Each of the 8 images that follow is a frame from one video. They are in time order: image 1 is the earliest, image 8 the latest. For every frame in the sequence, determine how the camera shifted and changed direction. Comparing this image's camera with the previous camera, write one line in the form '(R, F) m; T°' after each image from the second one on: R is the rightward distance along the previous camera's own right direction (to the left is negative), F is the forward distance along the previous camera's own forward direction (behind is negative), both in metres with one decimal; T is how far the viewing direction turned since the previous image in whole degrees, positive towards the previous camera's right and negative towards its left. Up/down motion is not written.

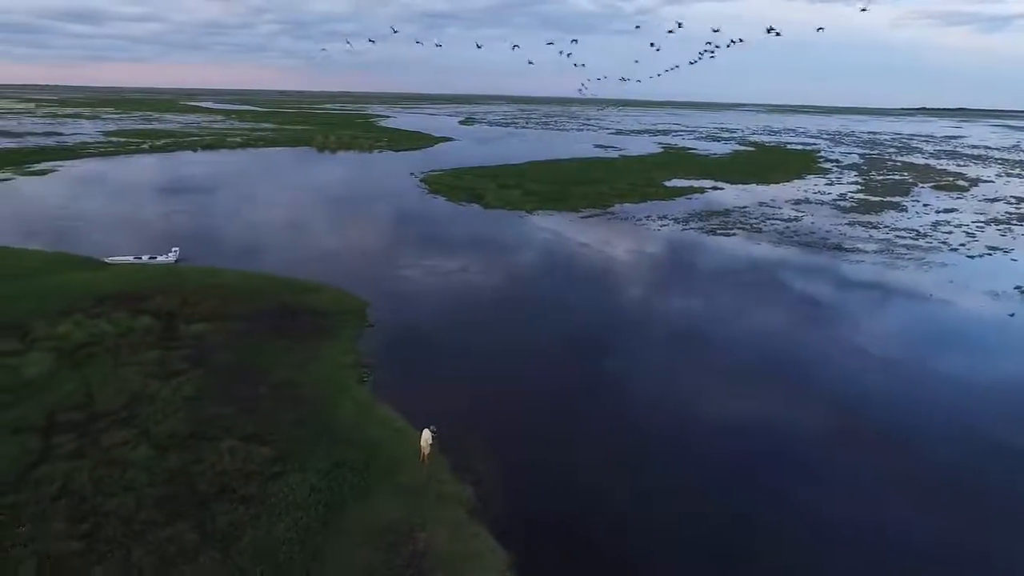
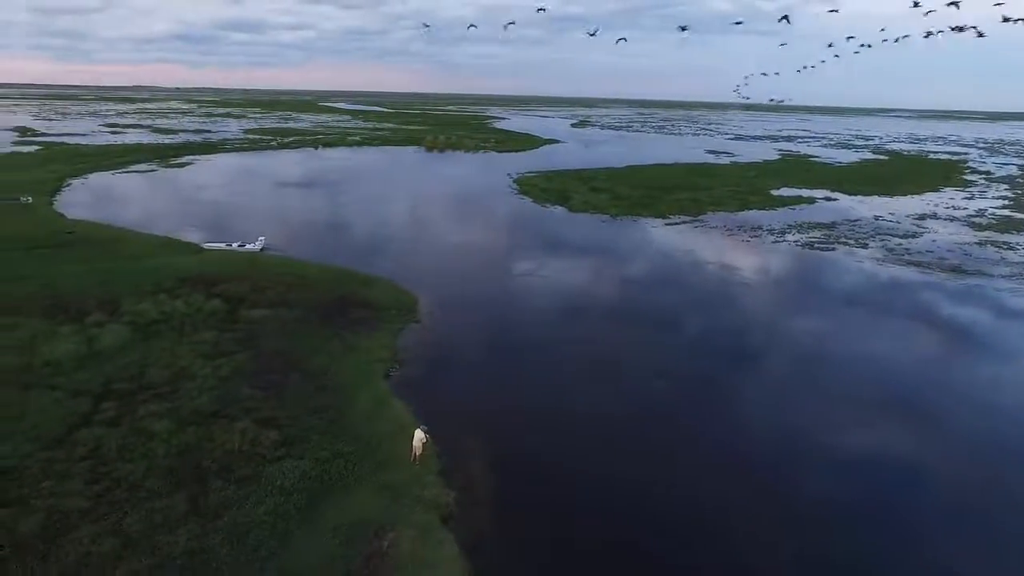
(+2.2, +0.6) m; -10°
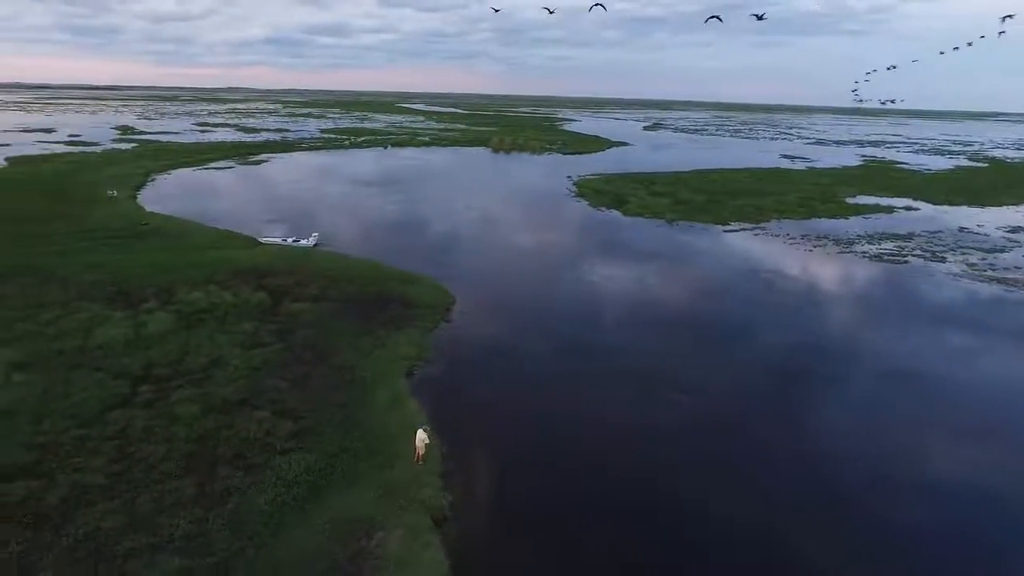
(+1.2, +0.3) m; -6°
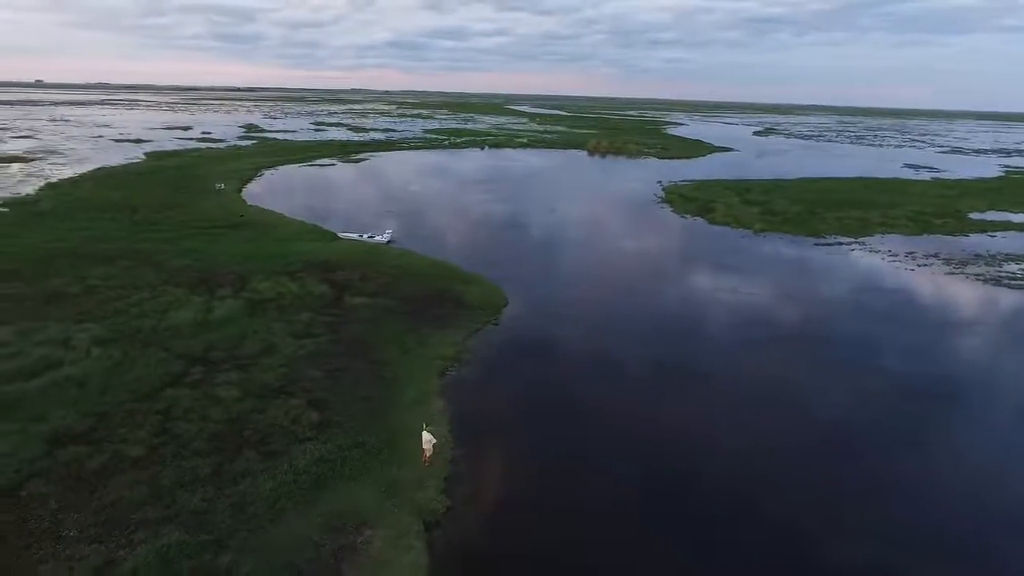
(+1.7, +0.4) m; -9°
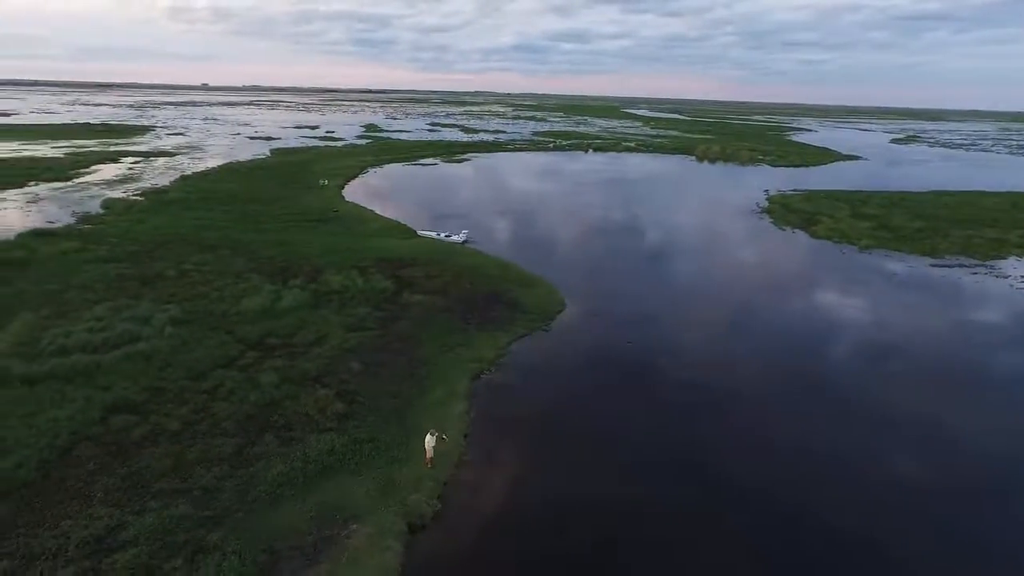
(+1.9, +0.5) m; -10°
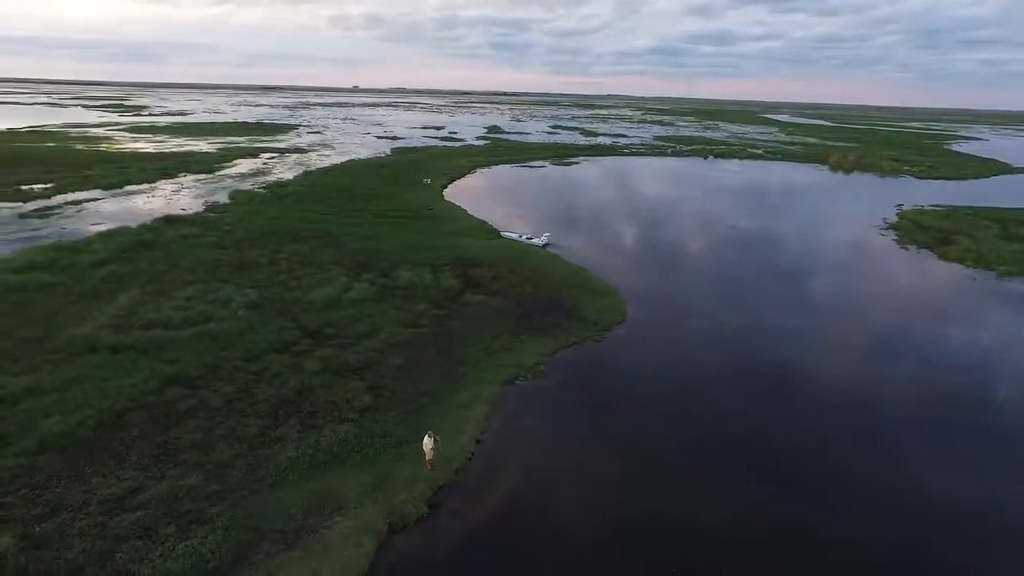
(+2.2, +0.5) m; -11°
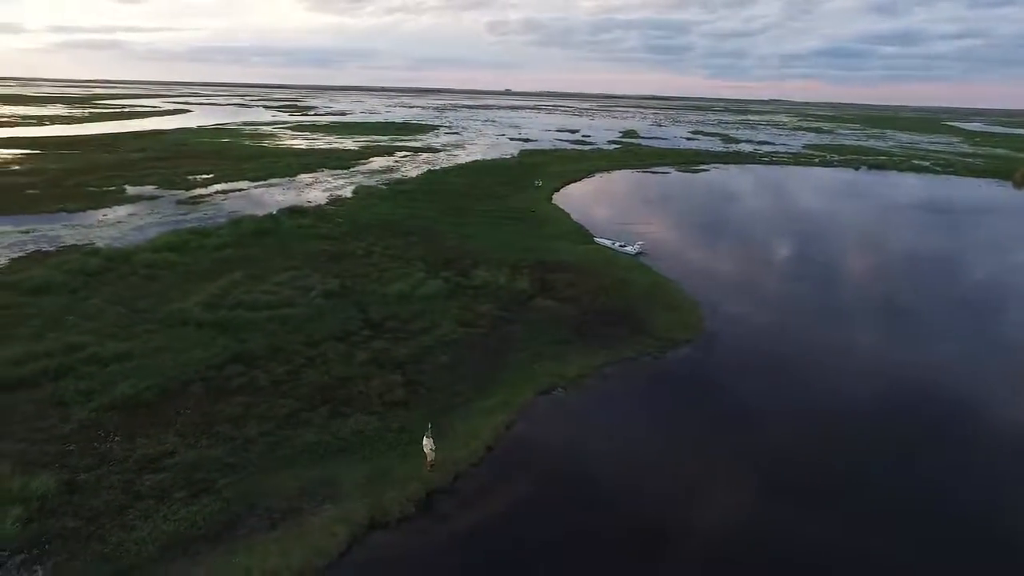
(+2.4, +0.6) m; -12°
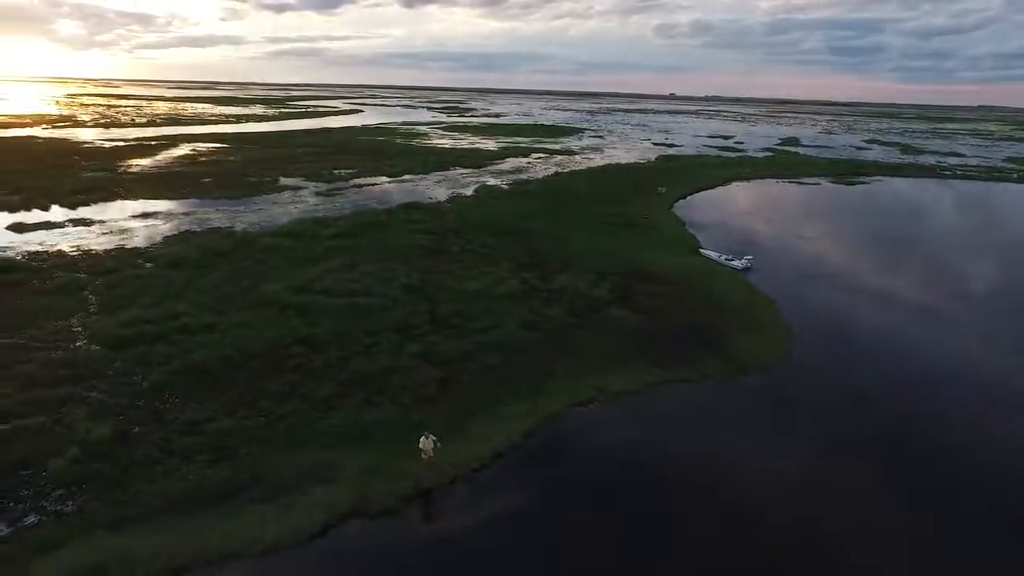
(+2.7, +0.7) m; -13°
